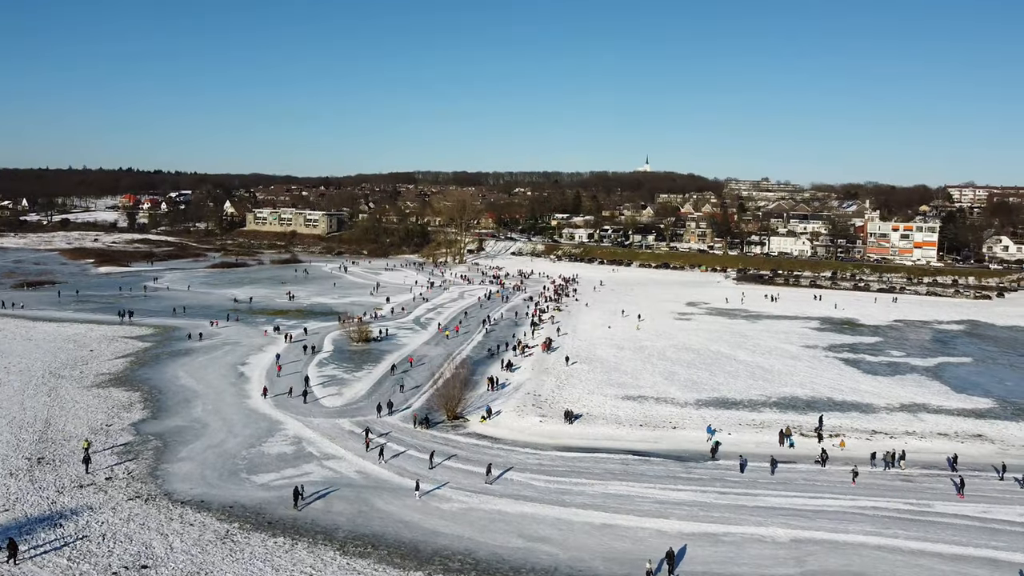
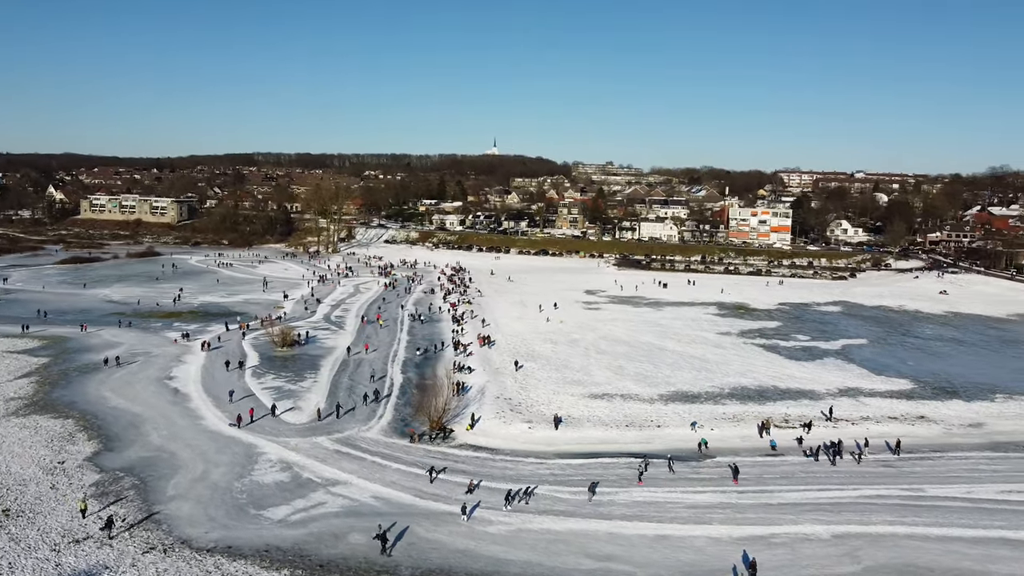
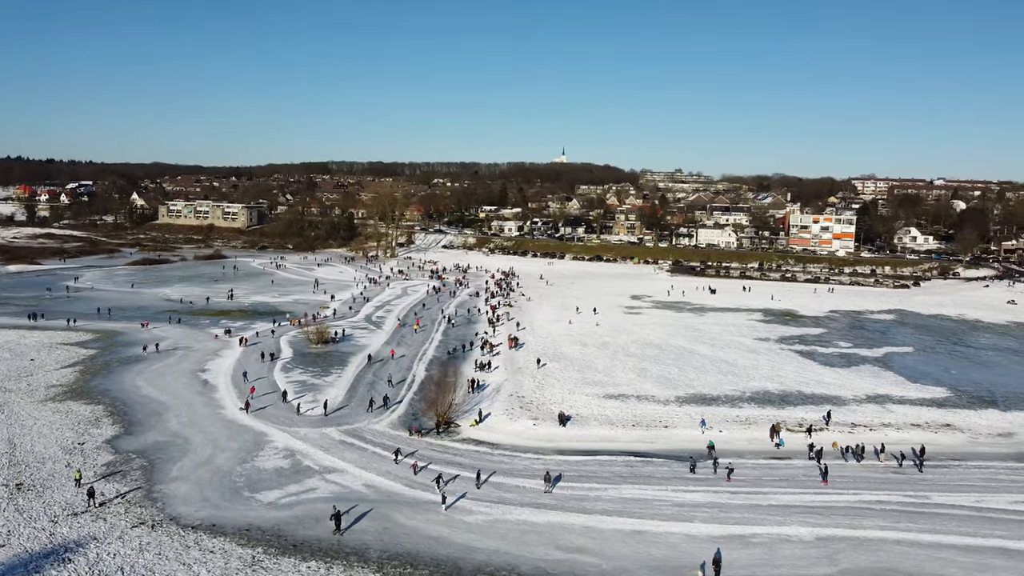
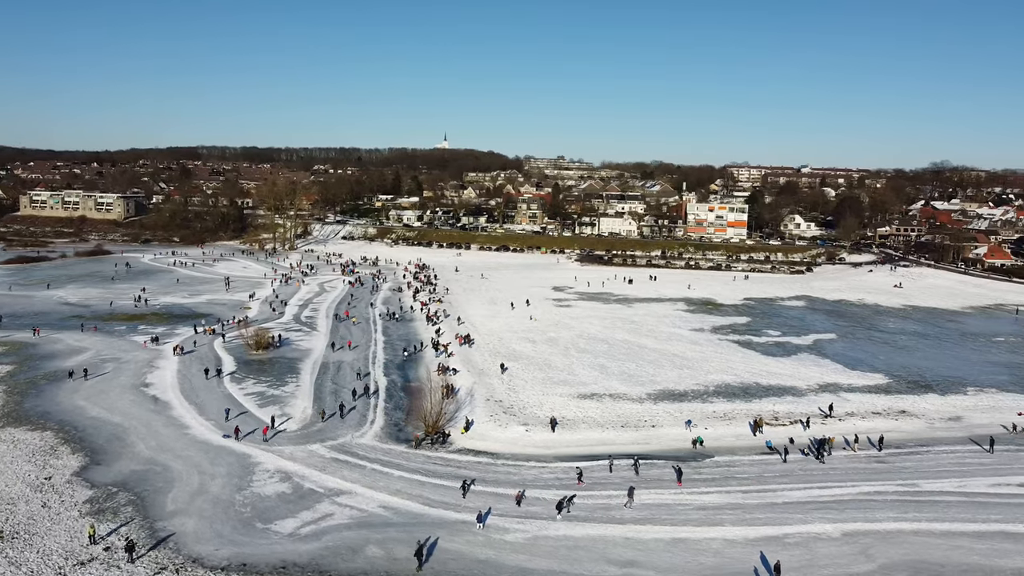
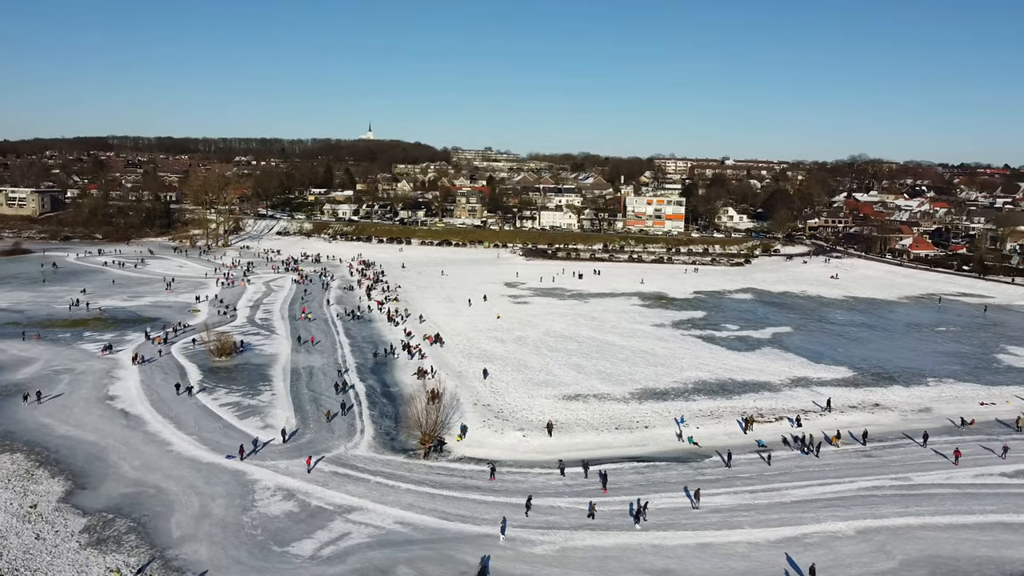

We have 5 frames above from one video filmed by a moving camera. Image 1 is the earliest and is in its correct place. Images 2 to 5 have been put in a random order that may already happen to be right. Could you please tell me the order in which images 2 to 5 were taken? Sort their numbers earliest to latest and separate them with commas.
3, 2, 4, 5
